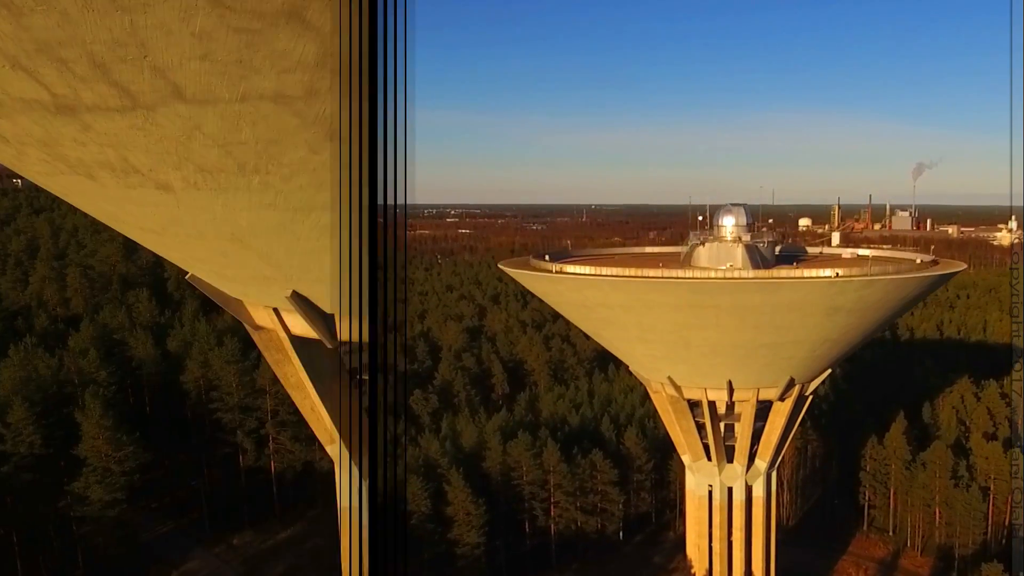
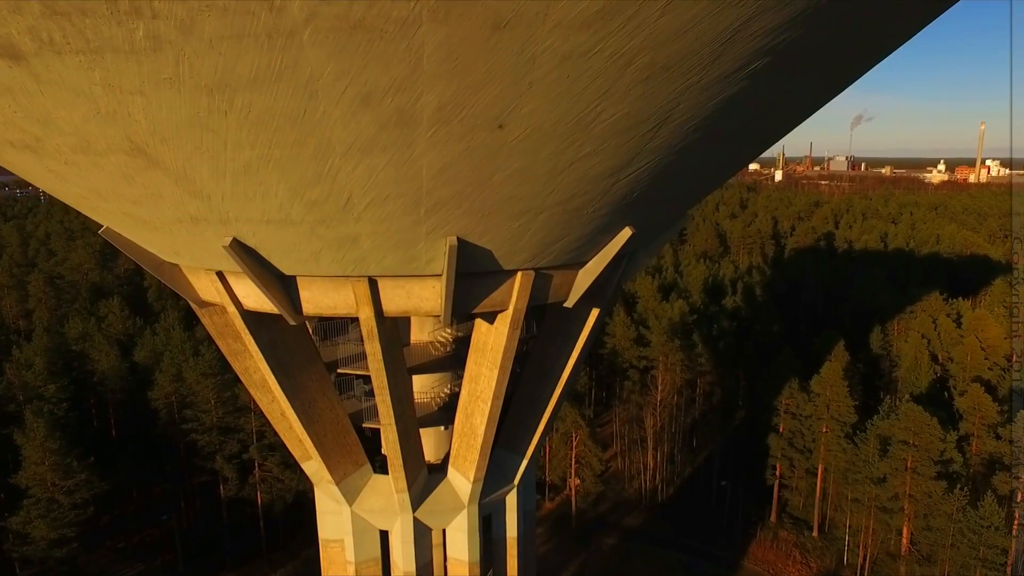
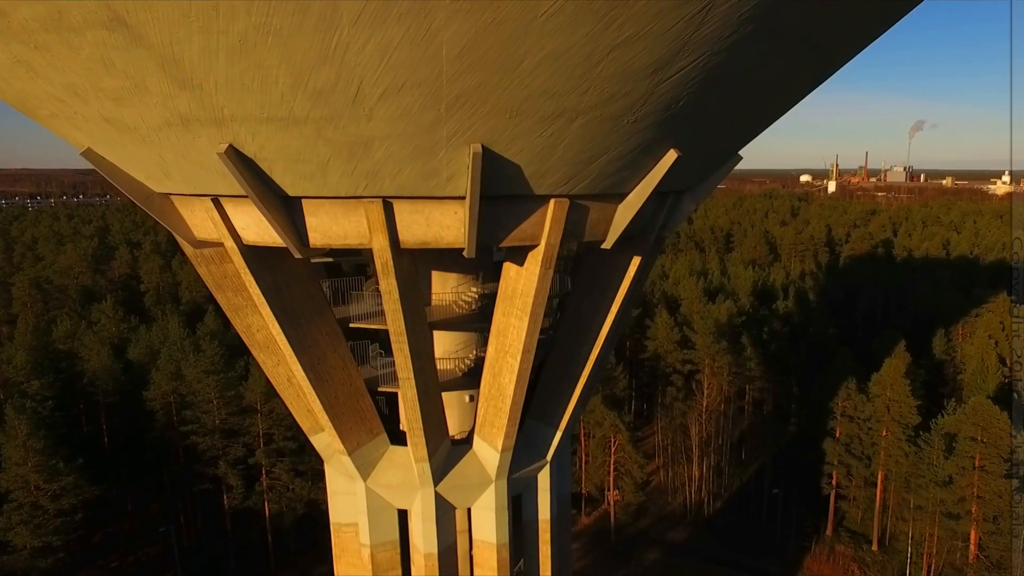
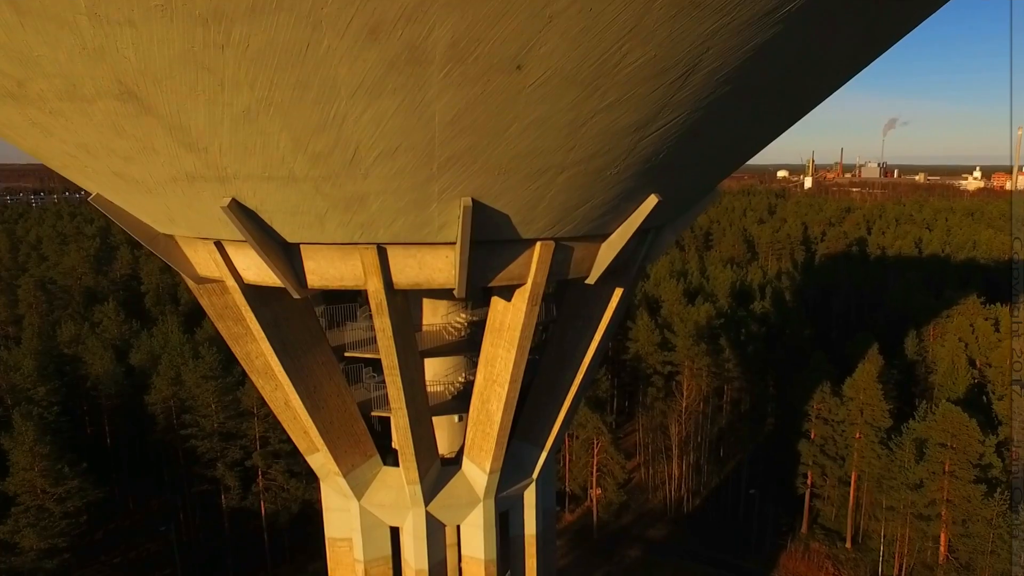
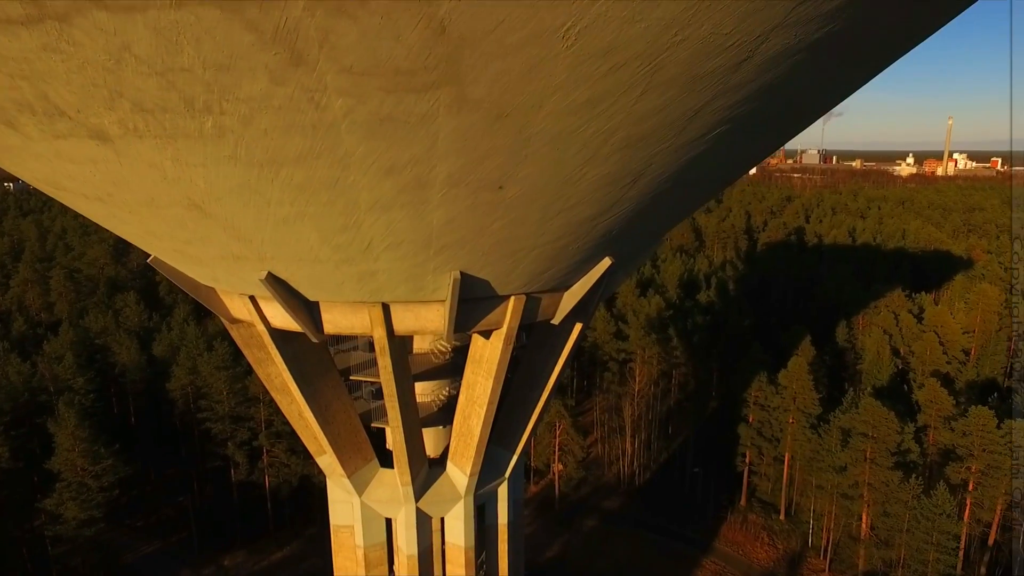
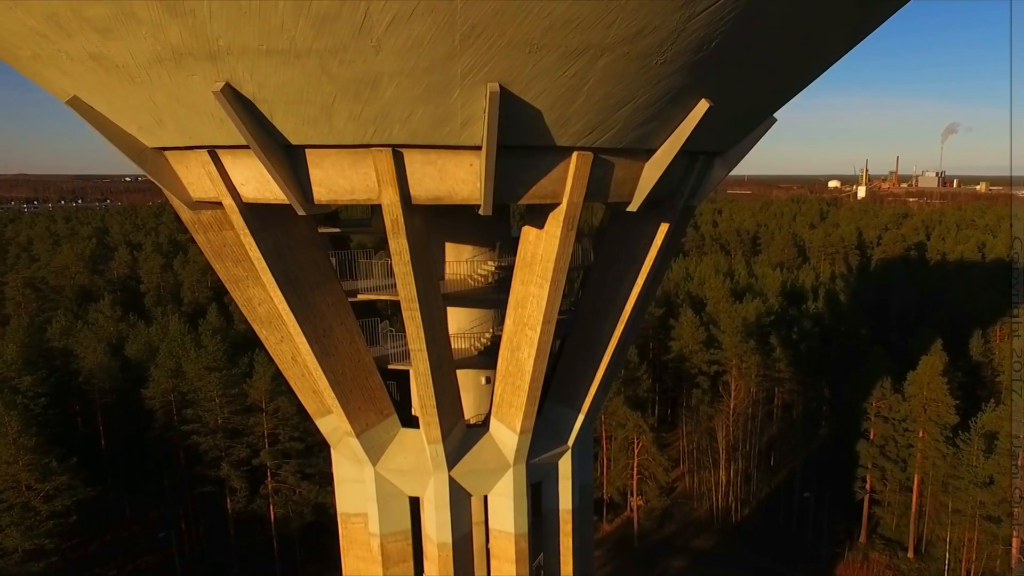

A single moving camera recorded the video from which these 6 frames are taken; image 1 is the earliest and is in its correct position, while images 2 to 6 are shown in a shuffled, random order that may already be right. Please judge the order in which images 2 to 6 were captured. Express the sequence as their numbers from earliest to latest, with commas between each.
5, 2, 4, 3, 6
